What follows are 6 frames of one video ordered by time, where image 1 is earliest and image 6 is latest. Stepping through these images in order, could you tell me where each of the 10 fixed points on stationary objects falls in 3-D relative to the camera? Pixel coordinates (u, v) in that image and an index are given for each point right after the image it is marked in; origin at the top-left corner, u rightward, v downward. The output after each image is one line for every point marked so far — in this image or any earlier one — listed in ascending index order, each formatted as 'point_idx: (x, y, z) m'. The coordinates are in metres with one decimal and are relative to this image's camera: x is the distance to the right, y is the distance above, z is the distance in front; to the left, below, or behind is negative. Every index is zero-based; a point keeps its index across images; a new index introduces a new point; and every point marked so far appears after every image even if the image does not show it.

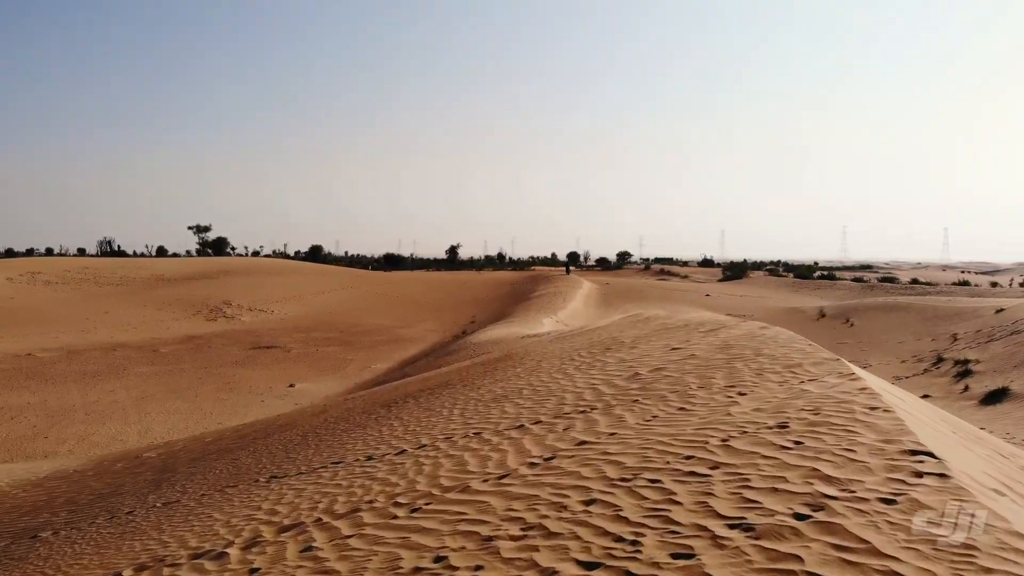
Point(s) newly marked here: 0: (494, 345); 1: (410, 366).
0: (-0.5, -1.4, +15.1) m
1: (-3.2, -2.3, +17.3) m
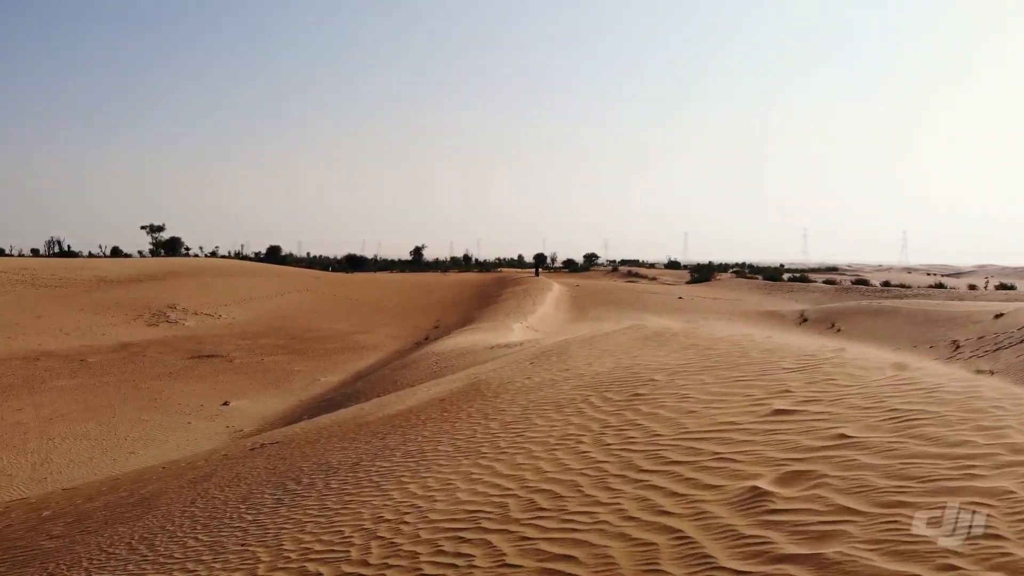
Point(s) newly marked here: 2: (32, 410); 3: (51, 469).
0: (-1.2, -1.5, +13.4) m
1: (-4.0, -2.4, +15.4) m
2: (-12.6, -3.2, +15.3) m
3: (-8.5, -3.4, +10.8) m
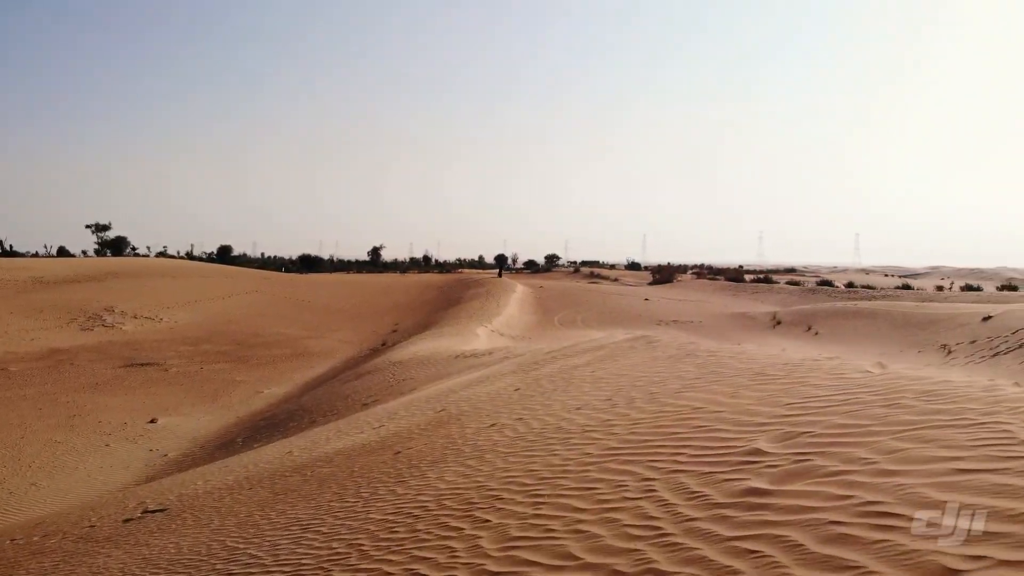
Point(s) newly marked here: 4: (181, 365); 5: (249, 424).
0: (-1.9, -1.6, +11.9) m
1: (-4.8, -2.5, +13.8) m
2: (-13.4, -3.3, +13.1) m
3: (-9.0, -3.4, +8.9) m
4: (-11.1, -2.6, +19.6) m
5: (-5.3, -2.7, +11.8) m
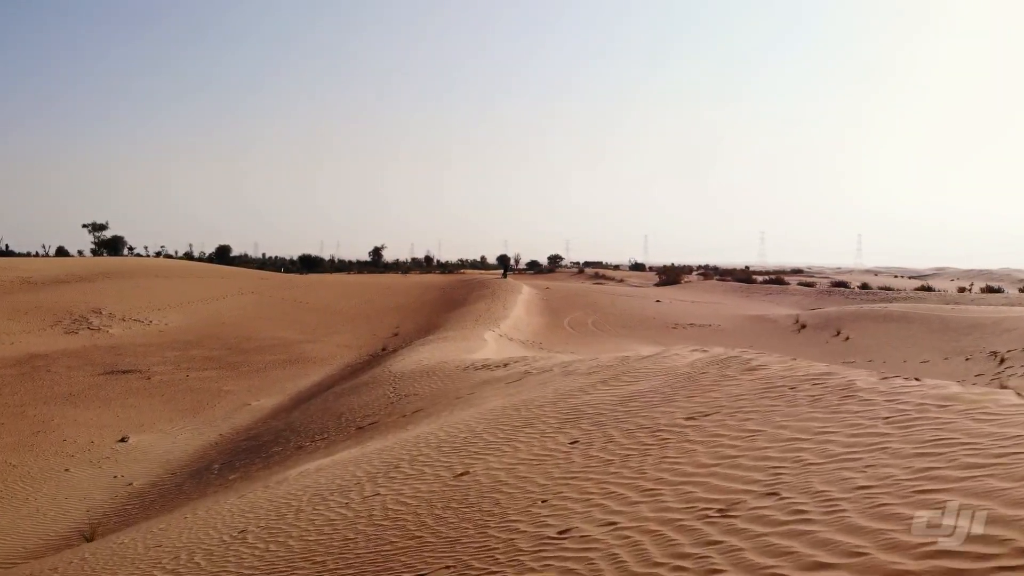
0: (-1.6, -1.6, +10.6) m
1: (-4.5, -2.5, +12.4) m
2: (-13.1, -3.3, +11.8) m
3: (-8.7, -3.4, +7.5) m
4: (-10.8, -2.6, +18.2) m
5: (-5.0, -2.8, +10.4) m
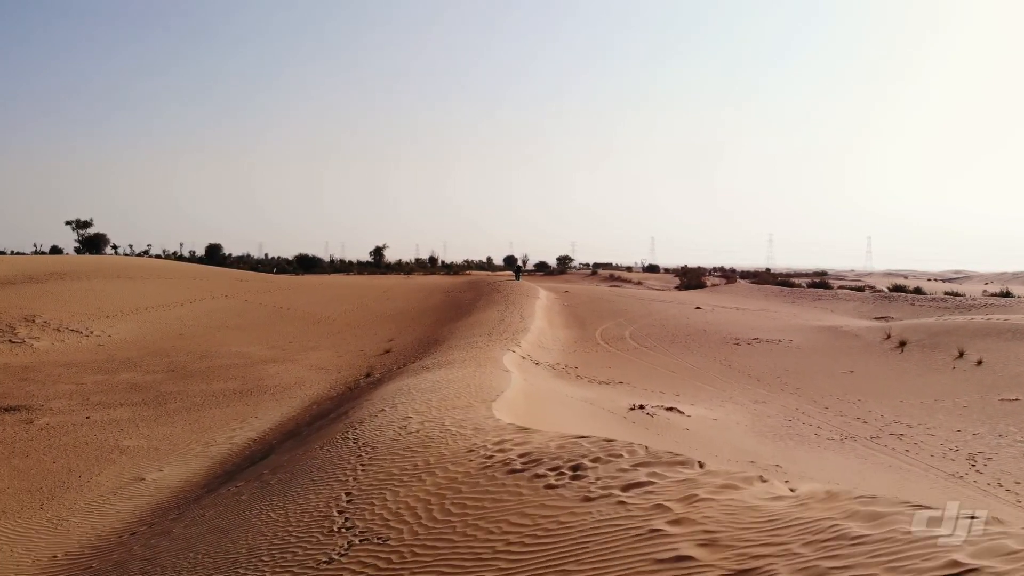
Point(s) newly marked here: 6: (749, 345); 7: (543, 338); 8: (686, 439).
0: (-1.0, -1.8, +5.5) m
1: (-3.9, -2.6, +7.3) m
2: (-12.4, -3.4, +6.8) m
3: (-8.1, -3.6, +2.5) m
4: (-10.2, -2.8, +13.2) m
5: (-4.4, -2.9, +5.3) m
6: (+8.1, -1.9, +20.0) m
7: (+1.0, -1.6, +18.9) m
8: (+2.9, -2.5, +9.7) m
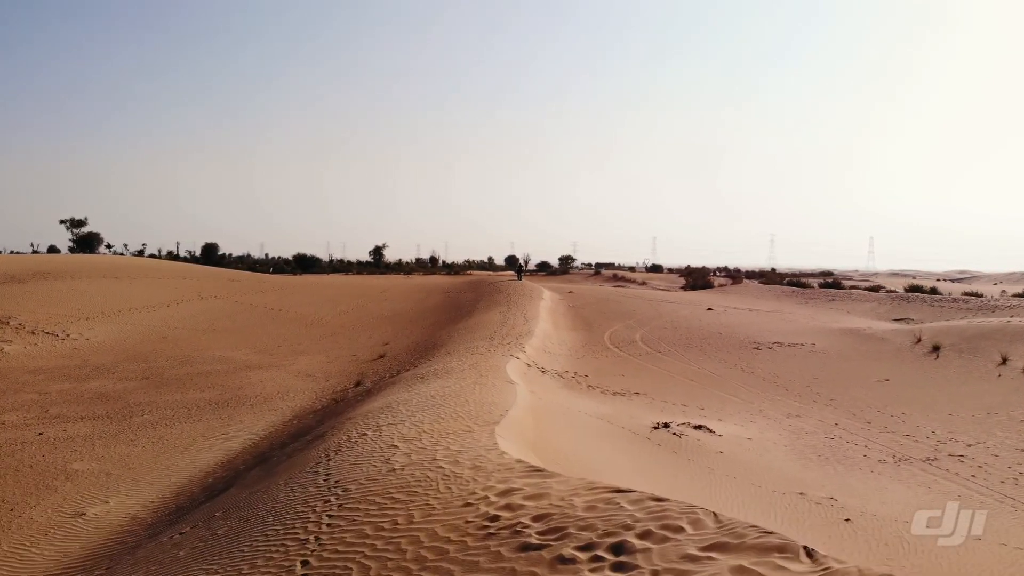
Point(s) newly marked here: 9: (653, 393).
0: (-0.9, -1.8, +4.1) m
1: (-3.8, -2.7, +5.9) m
2: (-12.4, -3.4, +5.4) m
3: (-8.0, -3.6, +1.1) m
4: (-10.1, -2.8, +11.8) m
5: (-4.3, -2.9, +3.9) m
6: (+8.2, -1.9, +18.6) m
7: (+1.1, -1.6, +17.5) m
8: (+3.0, -2.5, +8.3) m
9: (+3.0, -2.2, +12.6) m
